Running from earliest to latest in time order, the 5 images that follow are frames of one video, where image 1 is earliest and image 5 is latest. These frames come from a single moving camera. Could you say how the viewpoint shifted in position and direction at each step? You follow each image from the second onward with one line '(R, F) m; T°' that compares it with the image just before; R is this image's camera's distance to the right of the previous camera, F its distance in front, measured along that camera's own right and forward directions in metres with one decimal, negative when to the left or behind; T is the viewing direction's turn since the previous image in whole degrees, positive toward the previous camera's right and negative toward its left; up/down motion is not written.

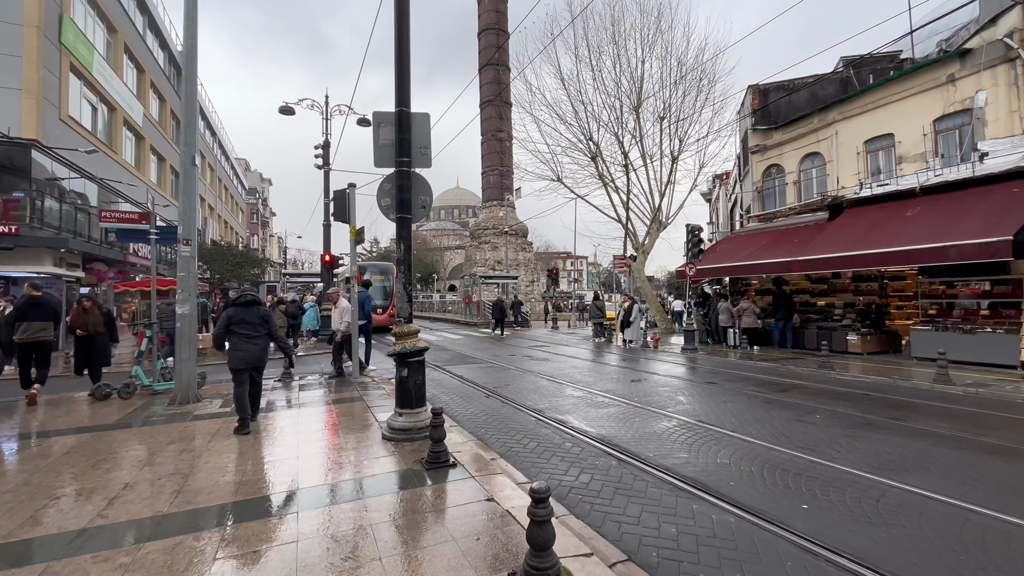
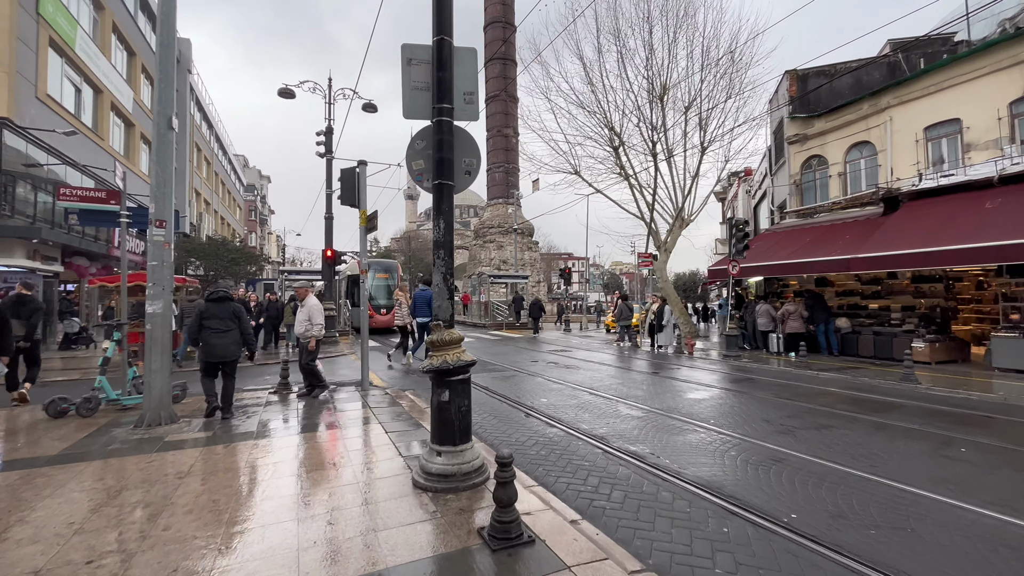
(-0.7, +1.4) m; 0°
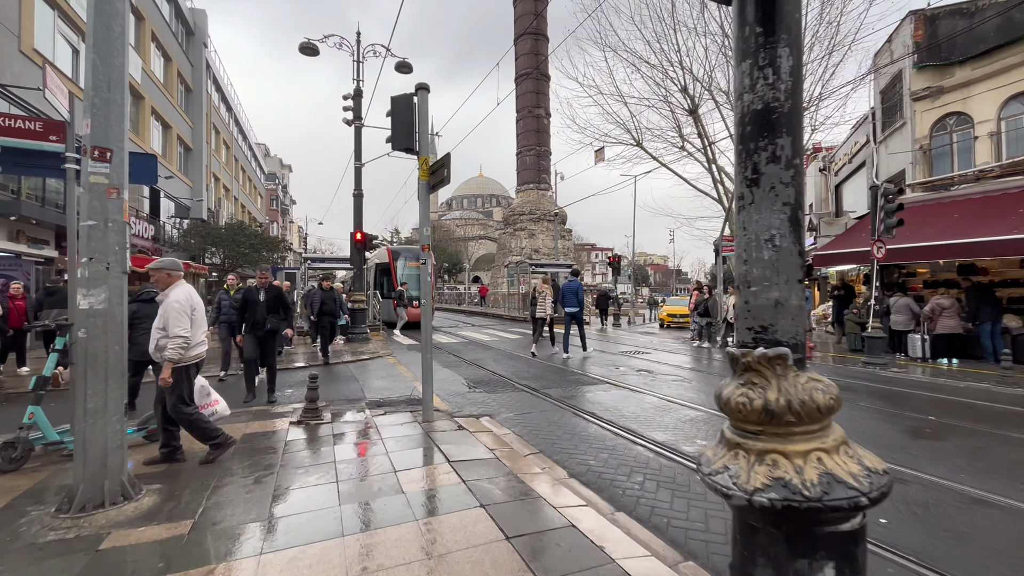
(-1.4, +2.6) m; -2°
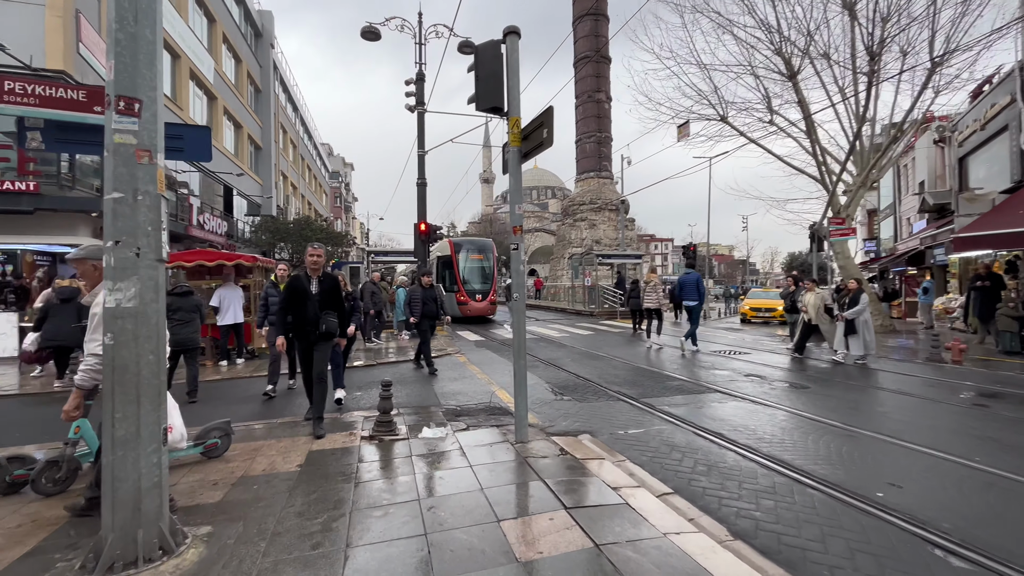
(-0.6, +1.0) m; -7°
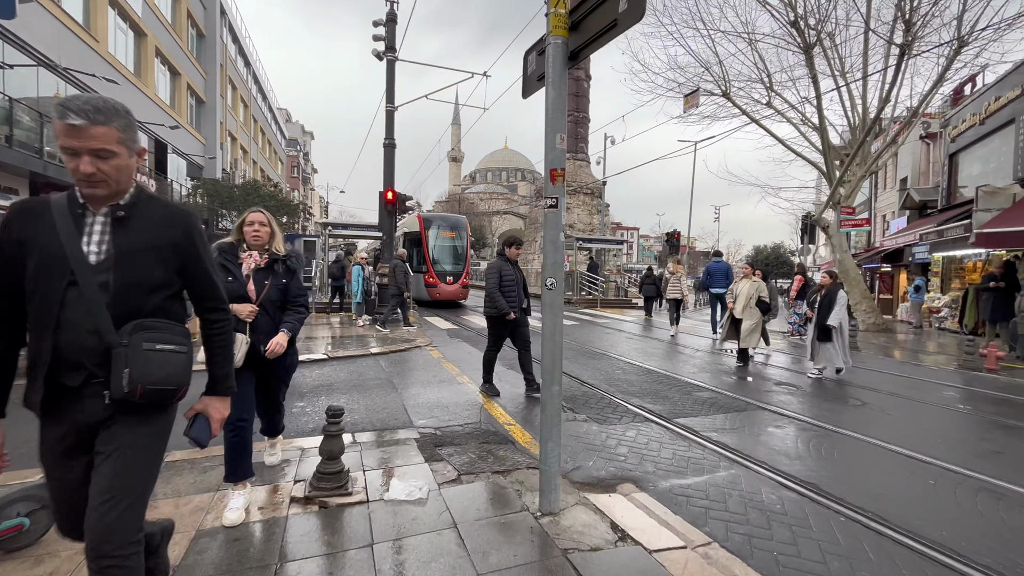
(-0.4, +1.7) m; +5°
